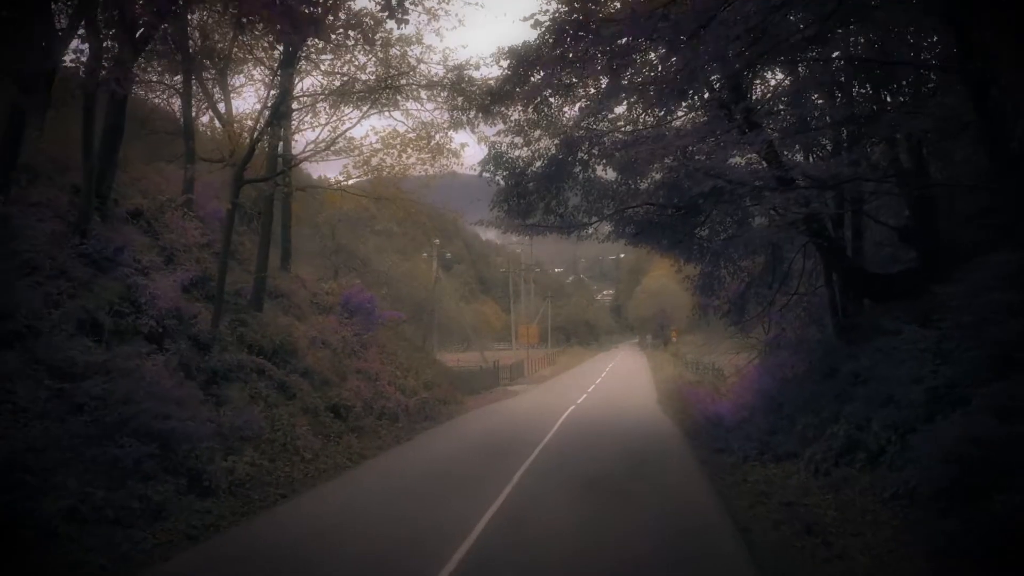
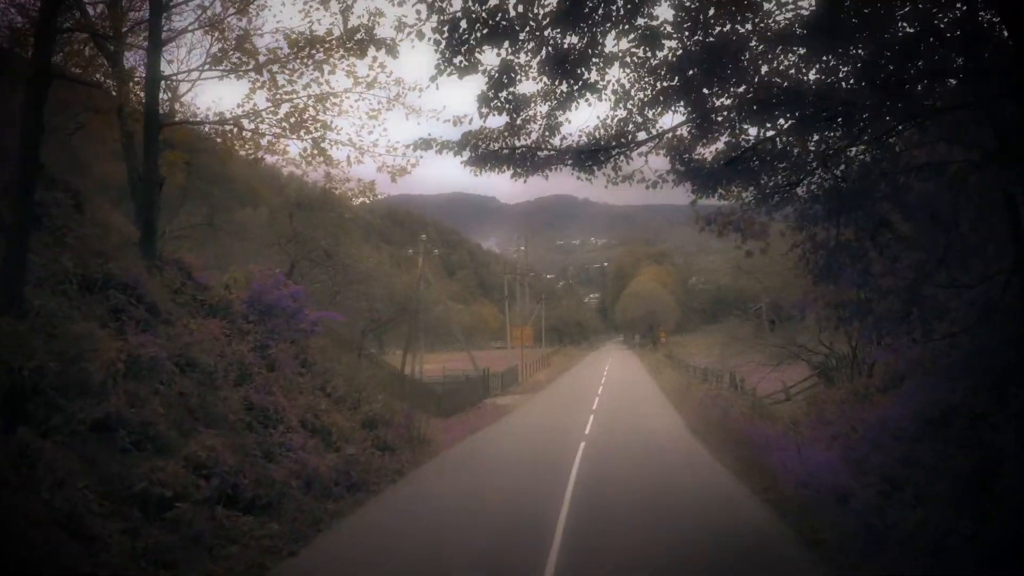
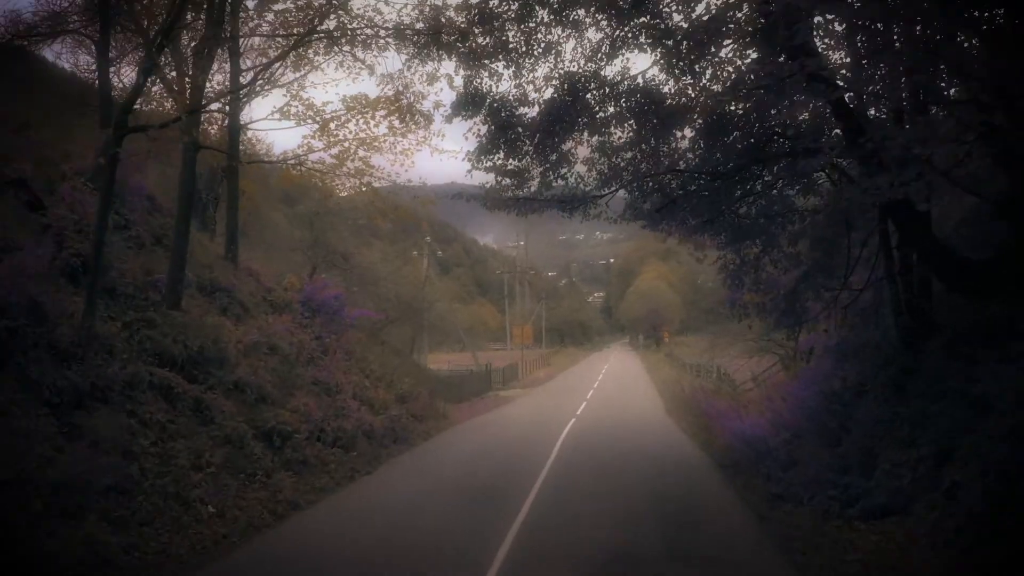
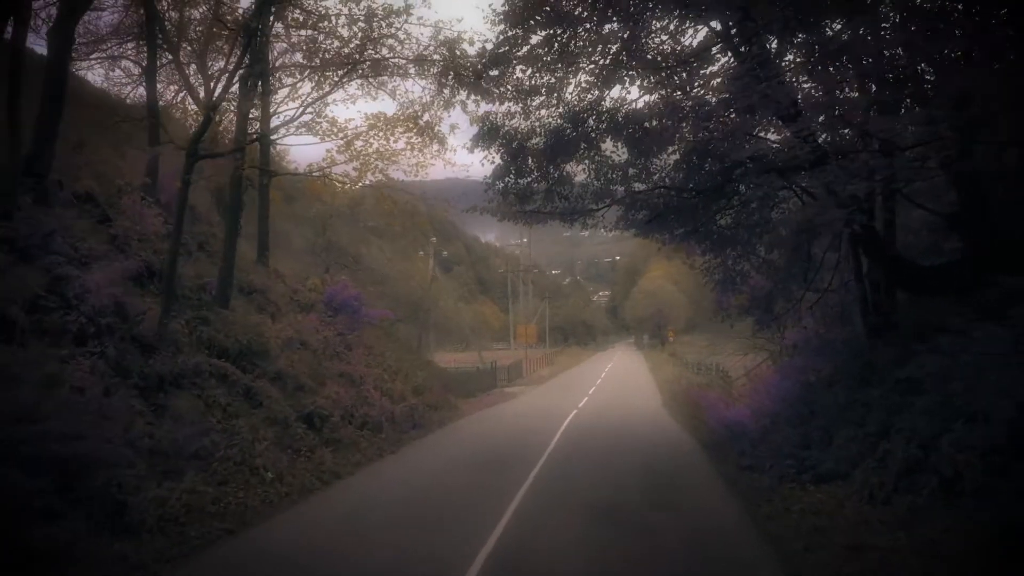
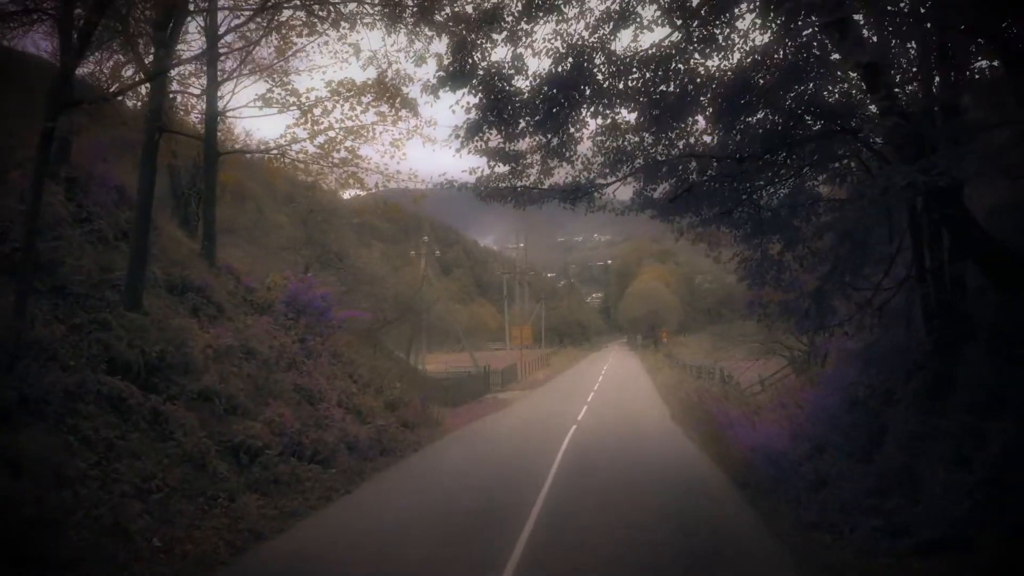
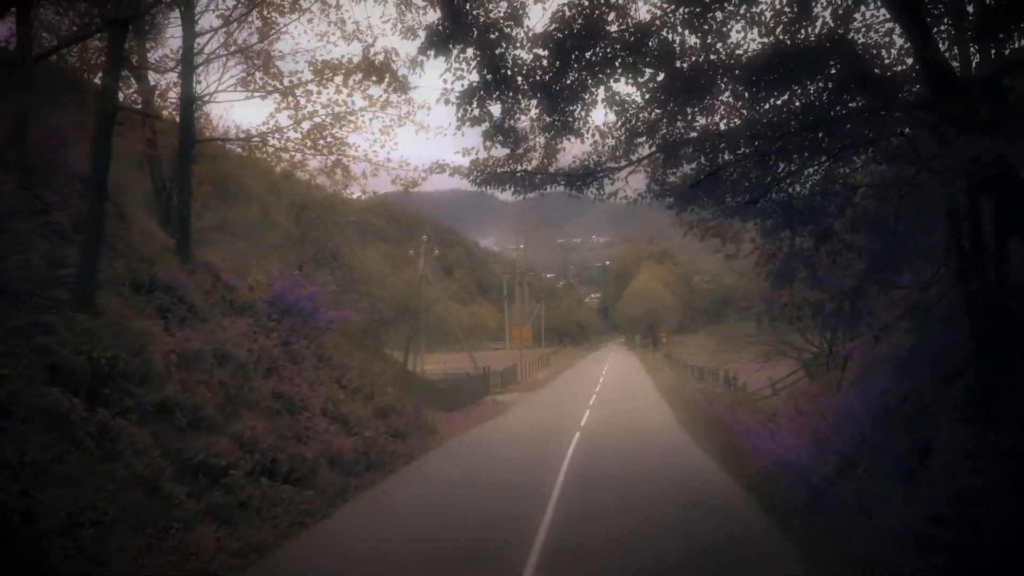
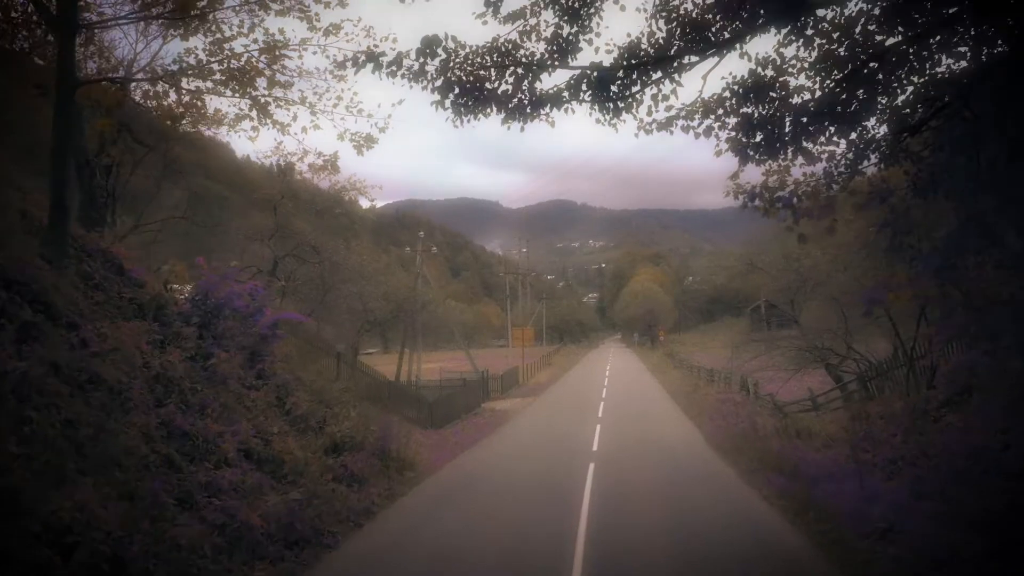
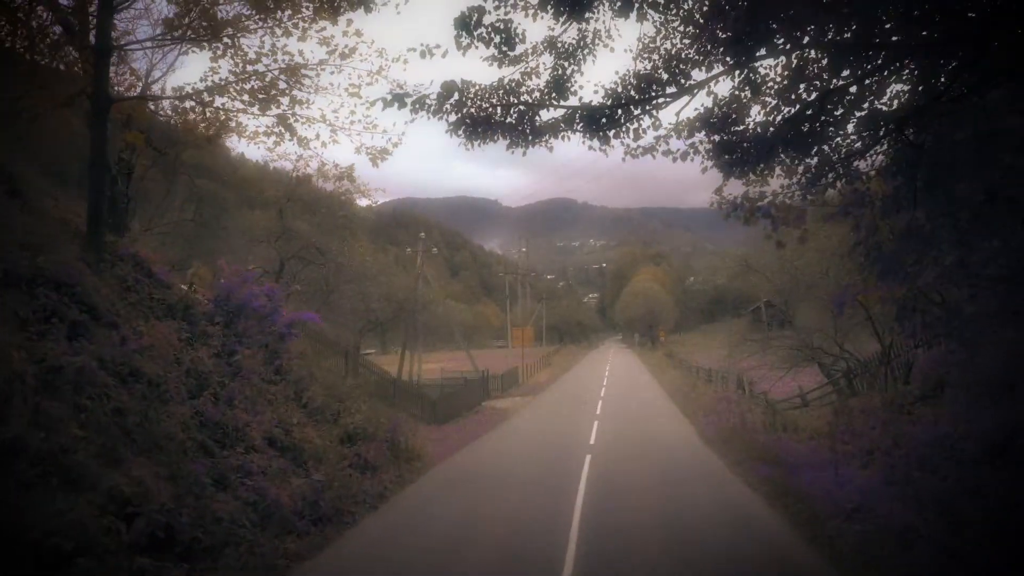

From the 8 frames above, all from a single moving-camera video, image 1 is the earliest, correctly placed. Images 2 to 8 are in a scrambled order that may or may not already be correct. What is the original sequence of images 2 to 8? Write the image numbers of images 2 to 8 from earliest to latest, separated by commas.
4, 3, 5, 6, 2, 8, 7
